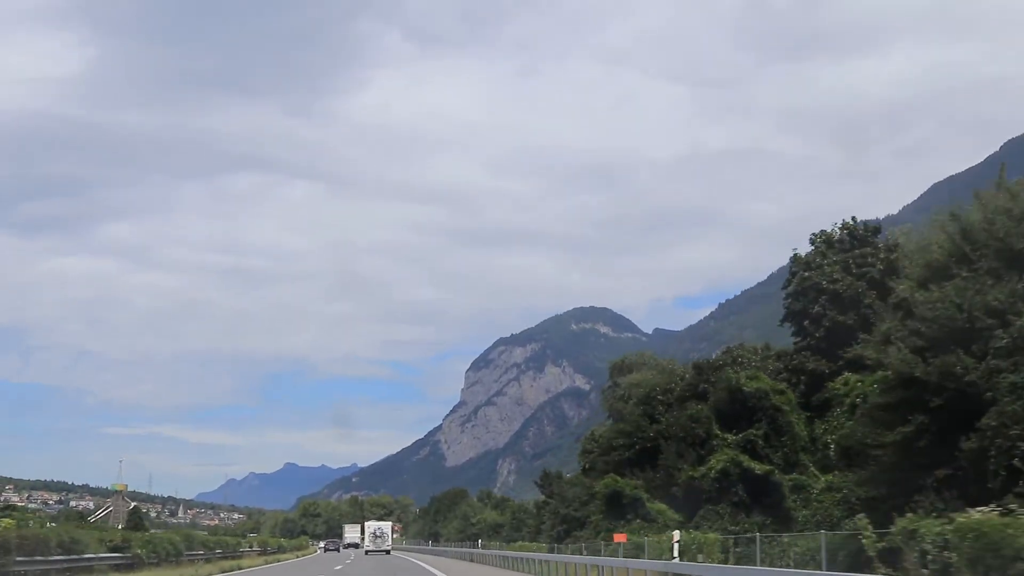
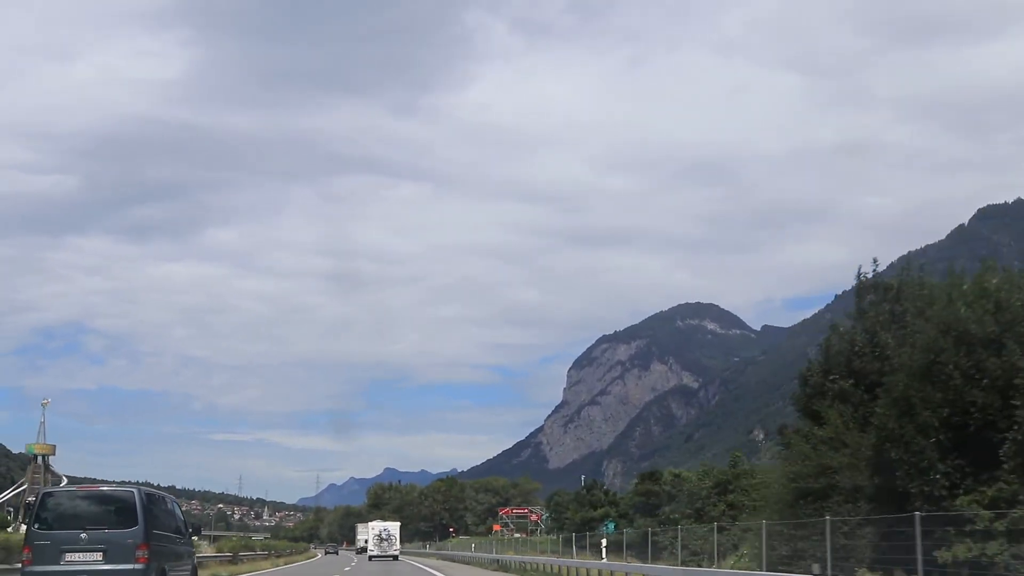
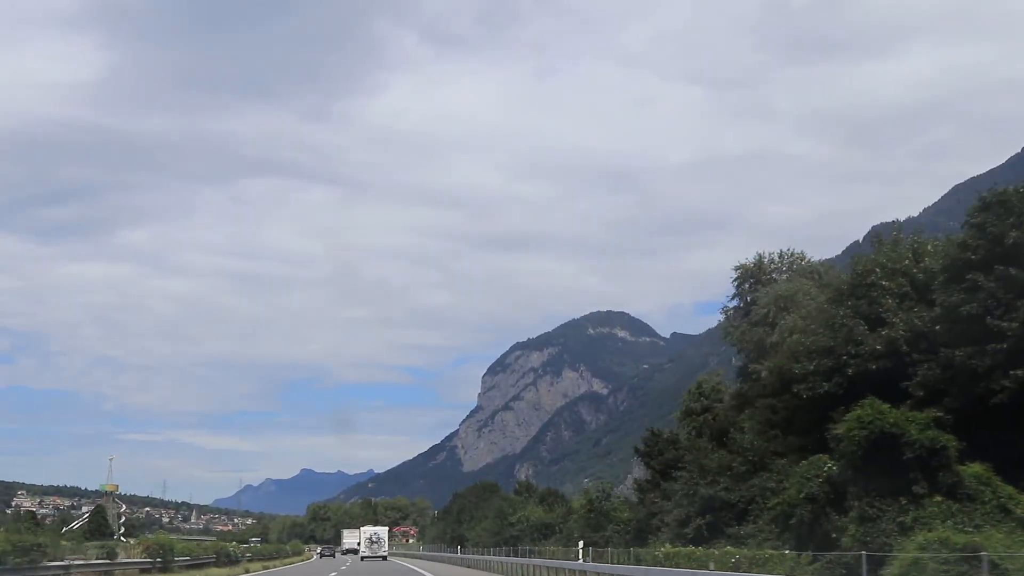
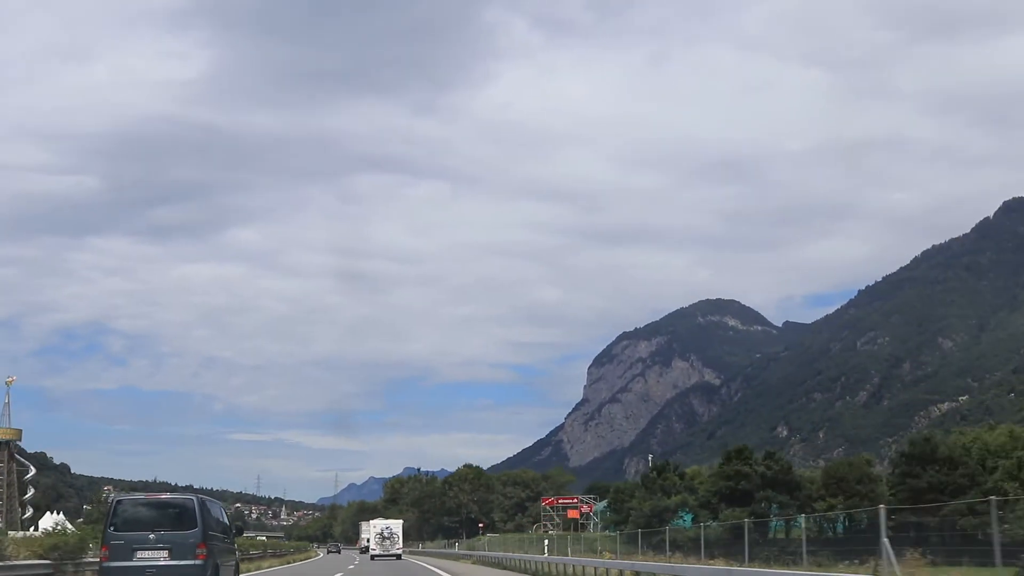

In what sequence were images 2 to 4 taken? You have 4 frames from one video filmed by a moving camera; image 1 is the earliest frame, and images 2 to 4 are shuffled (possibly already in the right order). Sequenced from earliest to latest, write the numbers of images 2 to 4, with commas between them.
3, 2, 4
